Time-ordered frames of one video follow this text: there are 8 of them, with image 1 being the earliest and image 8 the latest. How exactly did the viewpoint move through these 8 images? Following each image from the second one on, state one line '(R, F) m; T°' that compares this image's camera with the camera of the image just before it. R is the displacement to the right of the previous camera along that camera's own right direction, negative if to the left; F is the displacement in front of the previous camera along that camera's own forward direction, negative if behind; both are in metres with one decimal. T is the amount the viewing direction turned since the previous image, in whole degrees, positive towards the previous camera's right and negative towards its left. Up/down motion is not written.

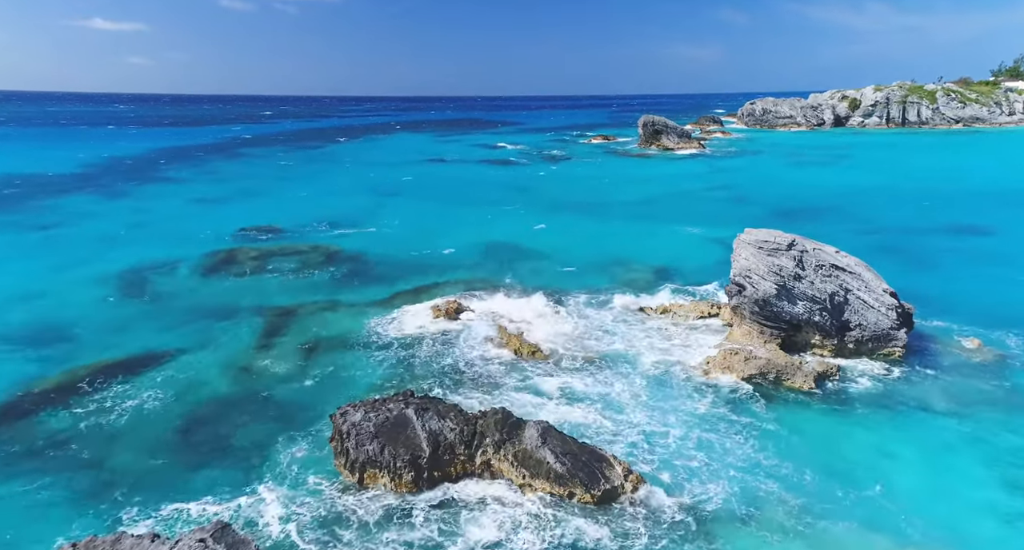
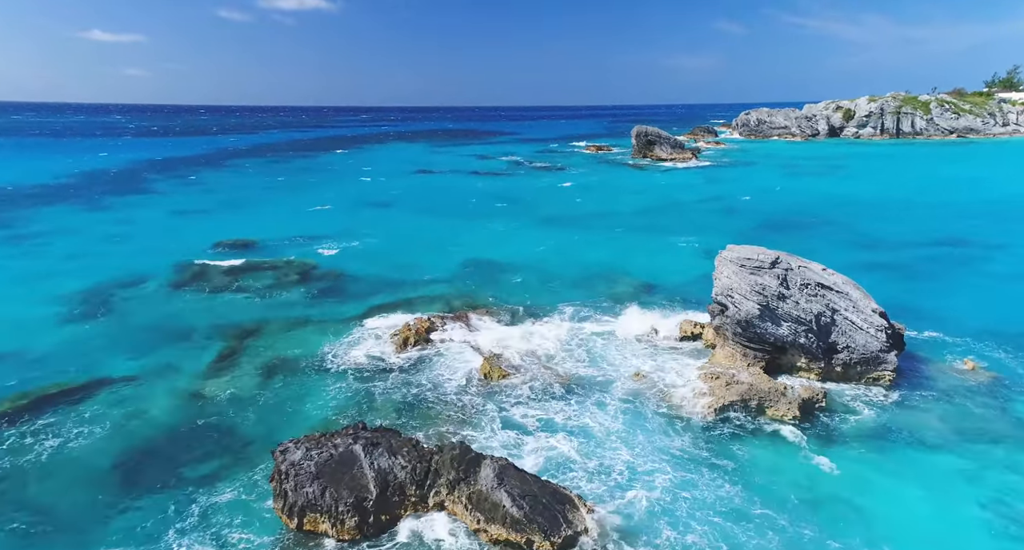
(+0.9, +1.0) m; 0°
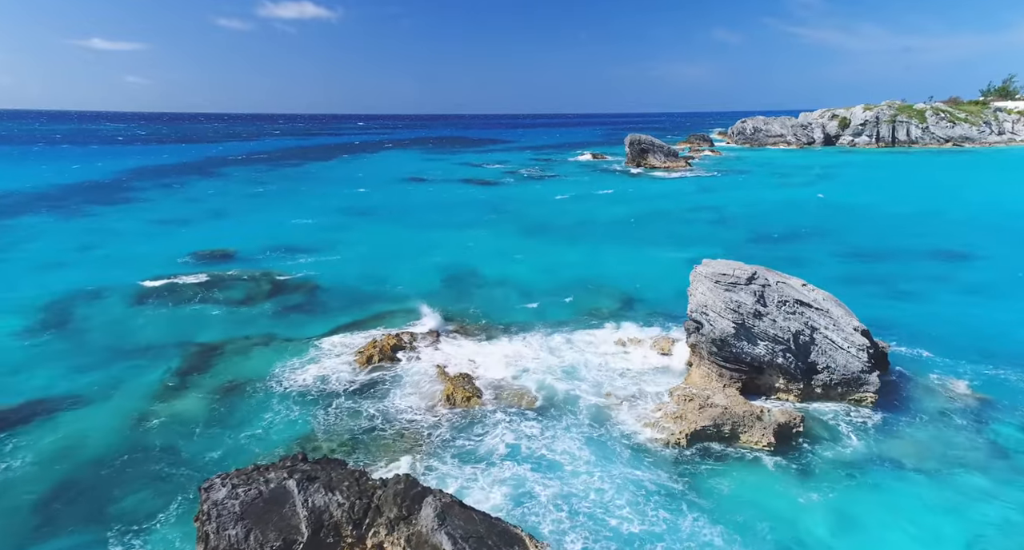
(+1.1, +0.9) m; 0°
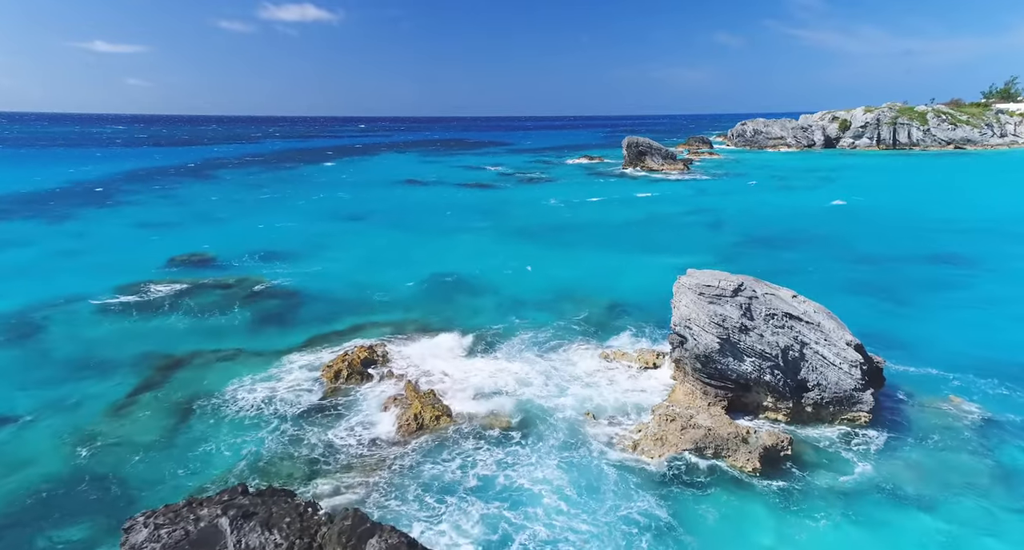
(+0.9, +1.1) m; 0°
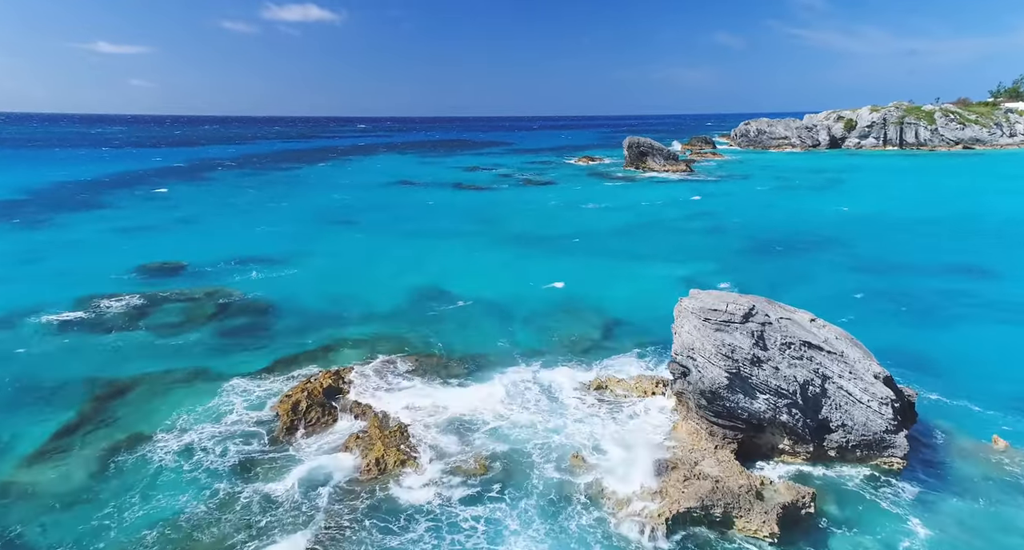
(+0.7, +2.4) m; 0°
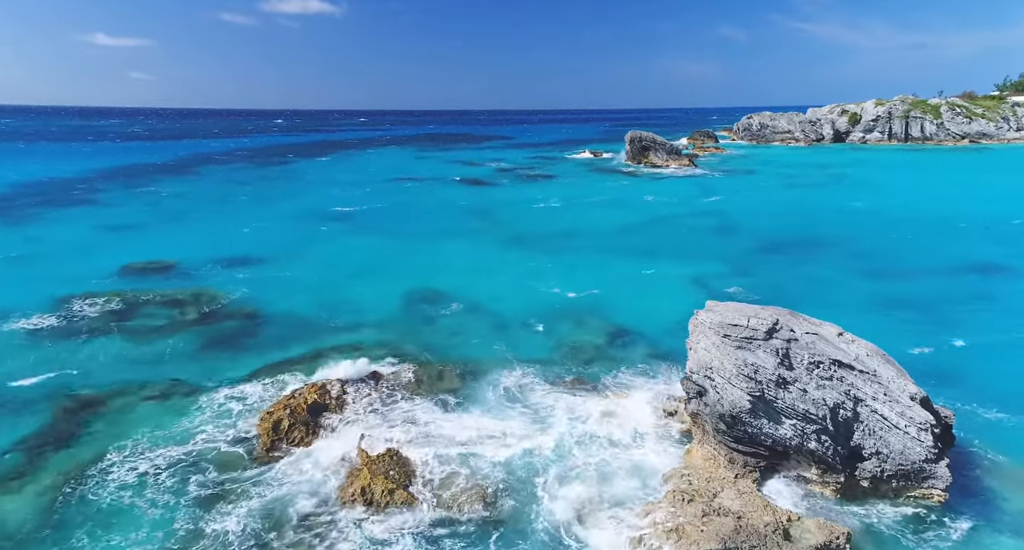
(0.0, +1.5) m; 0°
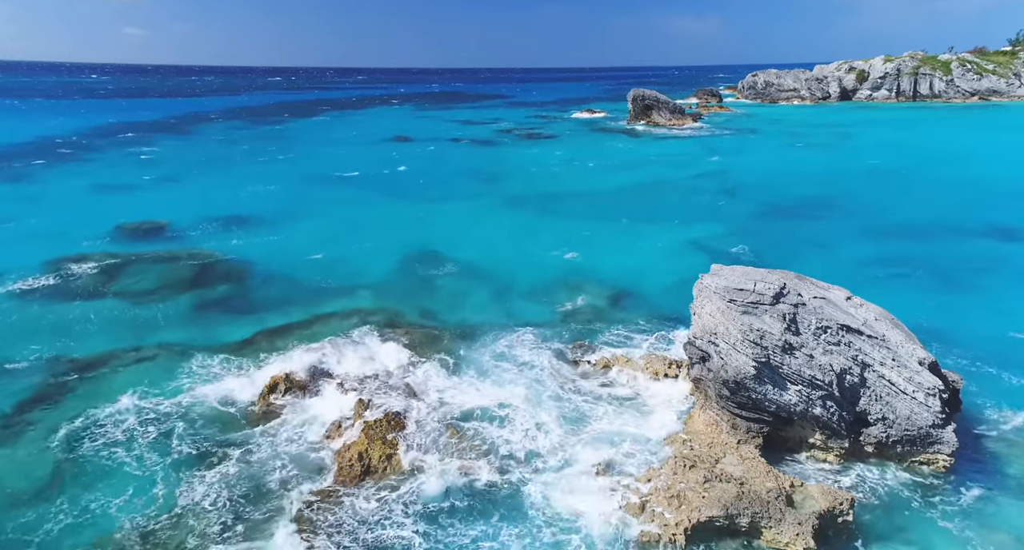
(0.0, +0.5) m; 0°
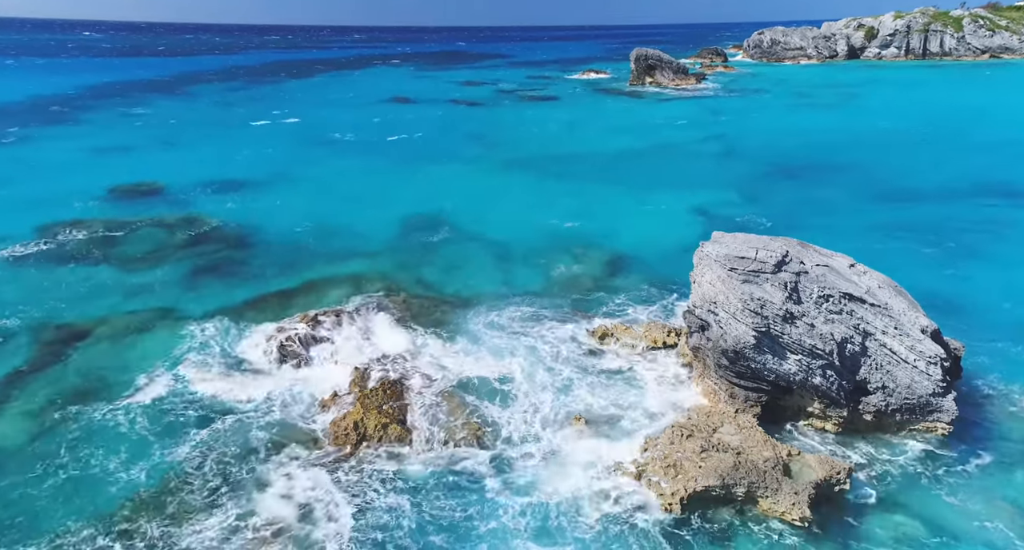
(+0.1, +0.3) m; 0°
